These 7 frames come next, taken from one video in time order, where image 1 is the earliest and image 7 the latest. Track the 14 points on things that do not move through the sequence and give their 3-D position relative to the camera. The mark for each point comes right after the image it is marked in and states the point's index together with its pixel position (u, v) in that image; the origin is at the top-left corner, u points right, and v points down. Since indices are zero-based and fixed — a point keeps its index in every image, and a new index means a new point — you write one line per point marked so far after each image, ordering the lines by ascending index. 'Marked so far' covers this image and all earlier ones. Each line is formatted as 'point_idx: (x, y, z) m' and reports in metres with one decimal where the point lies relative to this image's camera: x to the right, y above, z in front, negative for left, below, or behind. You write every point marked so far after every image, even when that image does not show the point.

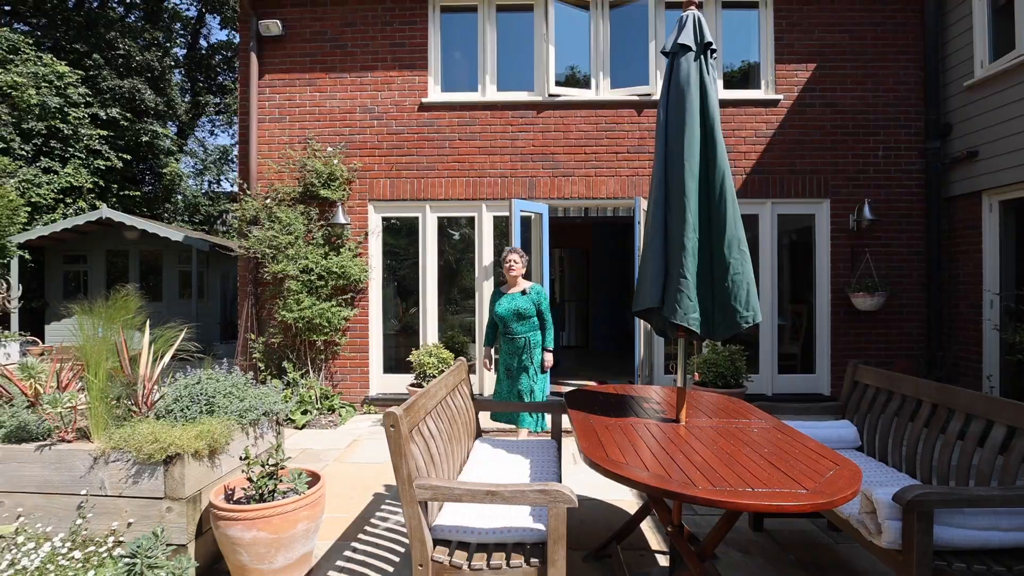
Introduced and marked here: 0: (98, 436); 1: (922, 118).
0: (-2.0, -0.7, +2.6) m
1: (+4.3, +1.8, +5.6) m
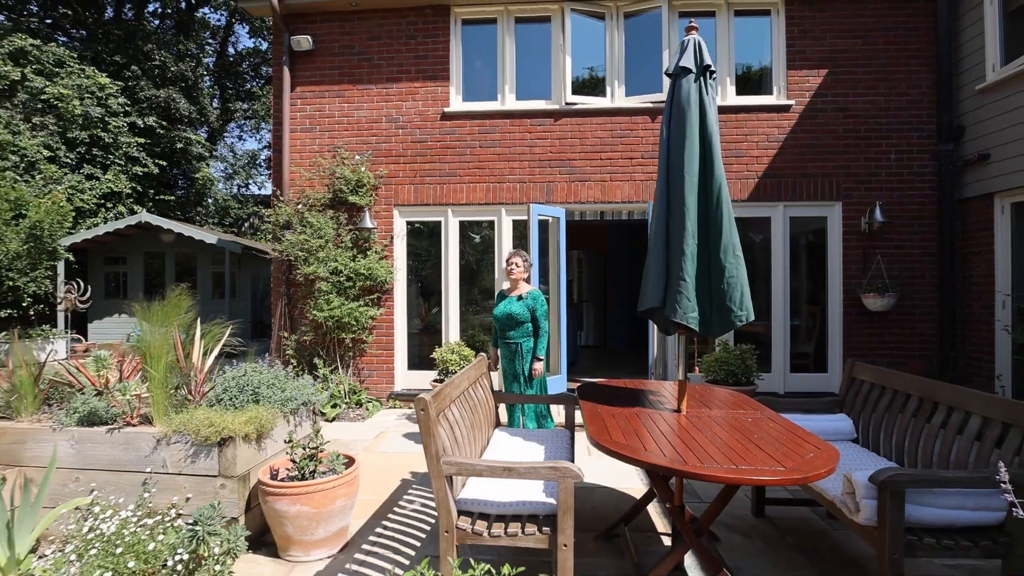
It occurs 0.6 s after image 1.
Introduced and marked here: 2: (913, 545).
0: (-1.9, -0.7, +2.9) m
1: (+4.5, +1.8, +5.7) m
2: (+1.4, -0.9, +1.9) m
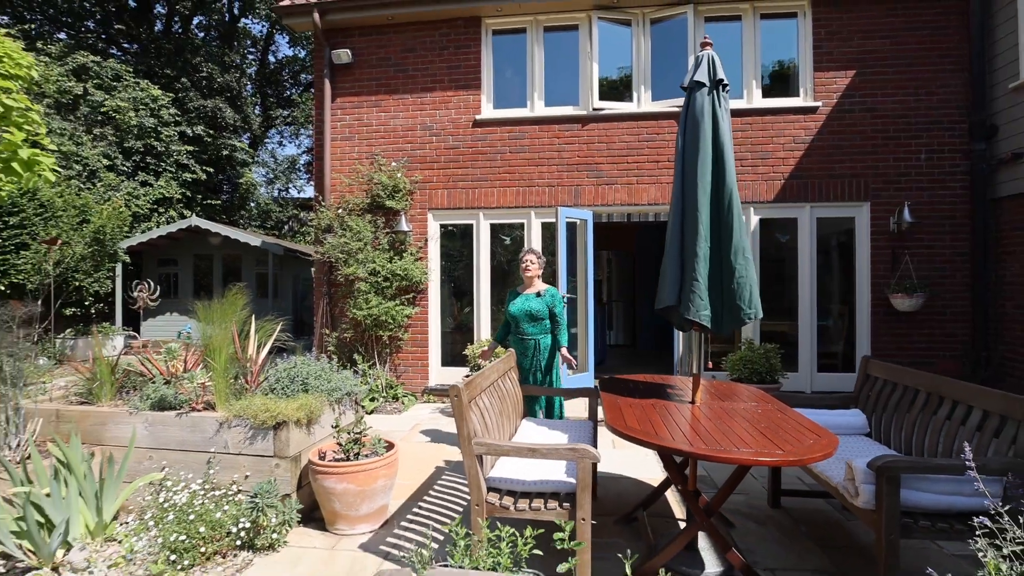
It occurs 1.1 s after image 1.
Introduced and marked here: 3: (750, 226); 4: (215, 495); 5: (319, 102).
0: (-1.8, -0.7, +3.2) m
1: (+4.8, +1.8, +5.7) m
2: (+1.5, -0.9, +2.1) m
3: (+2.6, +0.7, +6.0) m
4: (-1.6, -1.1, +2.9) m
5: (-2.4, +2.3, +6.7) m
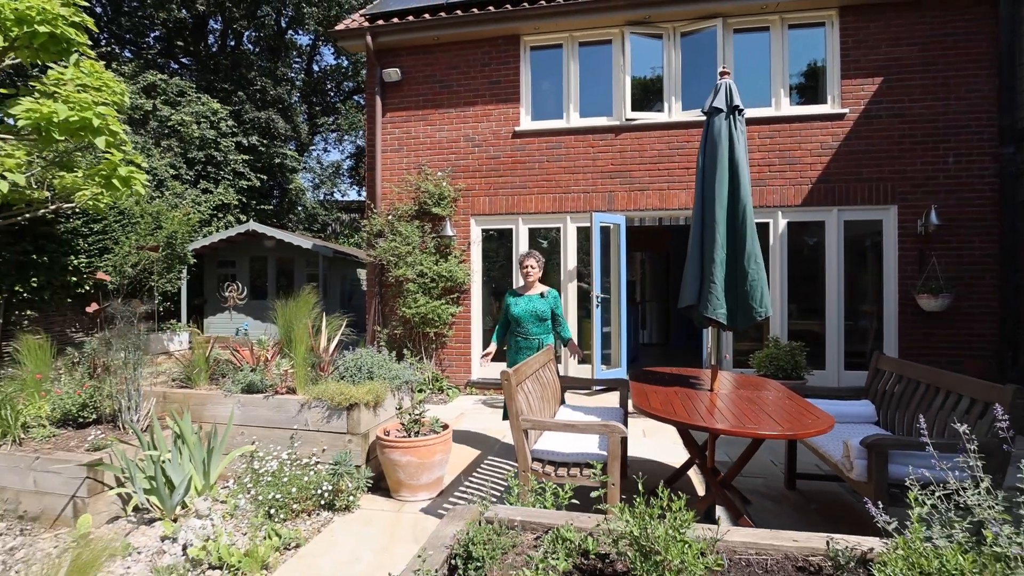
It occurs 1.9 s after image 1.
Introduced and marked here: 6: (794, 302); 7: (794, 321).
0: (-1.5, -0.7, +3.8) m
1: (+5.2, +1.8, +5.8) m
2: (+1.7, -0.9, +2.4) m
3: (+3.1, +0.7, +6.2) m
4: (-1.3, -1.1, +3.4) m
5: (-1.9, +2.3, +7.3) m
6: (+3.3, -0.2, +6.2) m
7: (+3.3, -0.4, +6.3) m
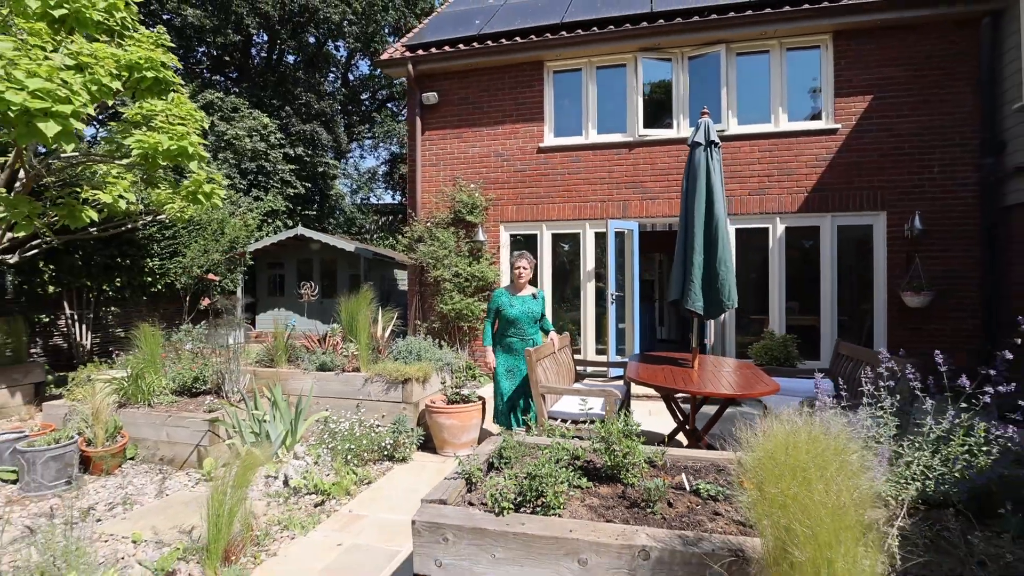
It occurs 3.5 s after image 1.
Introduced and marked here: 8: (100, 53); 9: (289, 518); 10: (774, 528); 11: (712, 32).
0: (-1.3, -0.7, +4.7) m
1: (+5.5, +1.8, +6.3) m
2: (+1.8, -0.9, +3.1) m
3: (+3.4, +0.7, +6.9) m
4: (-1.2, -1.1, +4.3) m
5: (-1.5, +2.3, +8.2) m
6: (+3.6, -0.1, +6.9) m
7: (+3.6, -0.4, +6.9) m
8: (-4.2, +2.4, +5.5) m
9: (-1.3, -1.3, +3.2) m
10: (+0.6, -0.6, +1.3) m
11: (+2.5, +3.2, +6.8) m
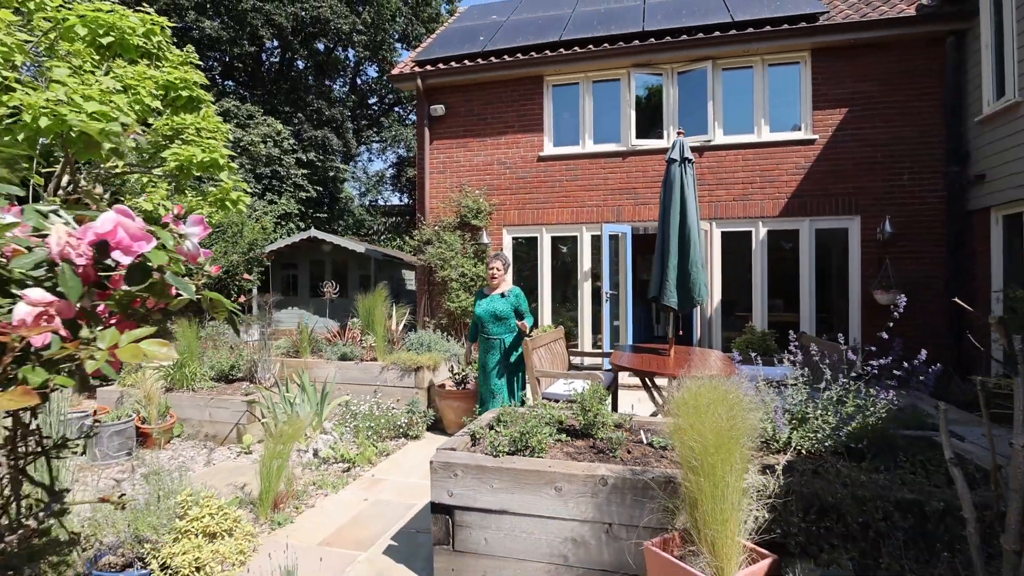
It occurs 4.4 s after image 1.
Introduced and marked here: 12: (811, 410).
0: (-1.3, -0.7, +5.3) m
1: (+5.5, +1.8, +6.9) m
2: (+1.8, -0.9, +3.7) m
3: (+3.4, +0.7, +7.4) m
4: (-1.2, -1.1, +4.9) m
5: (-1.5, +2.3, +8.8) m
6: (+3.6, -0.1, +7.4) m
7: (+3.6, -0.3, +7.4) m
8: (-4.2, +2.4, +6.2) m
9: (-1.3, -1.3, +3.7) m
10: (+0.6, -0.5, +1.8) m
11: (+2.5, +3.3, +7.4) m
12: (+1.3, -0.5, +2.4) m
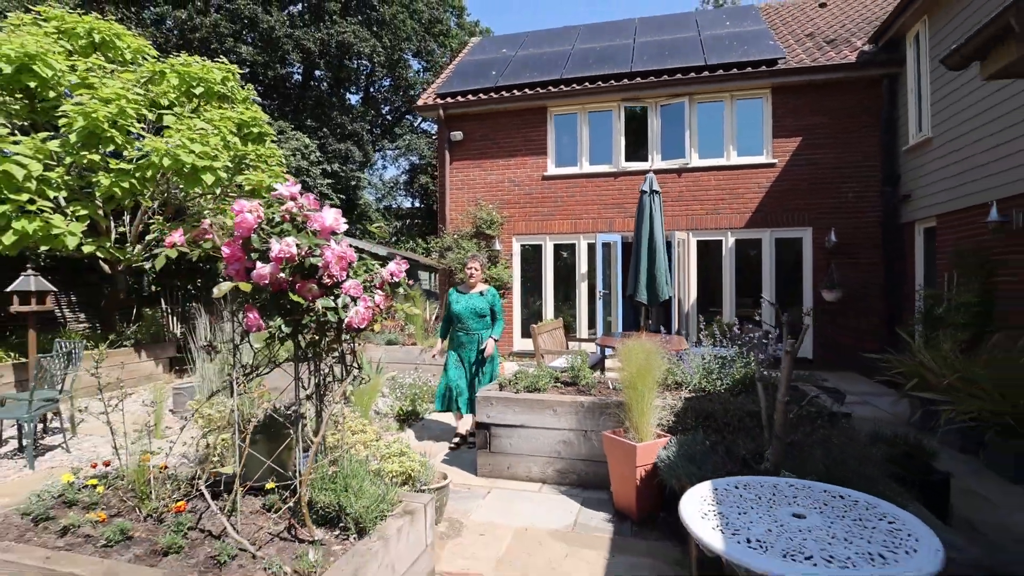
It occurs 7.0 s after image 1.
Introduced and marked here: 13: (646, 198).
0: (-1.2, -0.7, +6.7) m
1: (+5.6, +1.8, +8.2) m
2: (+1.9, -0.9, +5.1) m
3: (+3.5, +0.7, +8.8) m
4: (-1.0, -1.1, +6.3) m
5: (-1.3, +2.3, +10.2) m
6: (+3.7, -0.1, +8.8) m
7: (+3.7, -0.3, +8.8) m
8: (-4.1, +2.4, +7.6) m
9: (-1.2, -1.3, +5.2) m
10: (+0.7, -0.5, +3.3) m
11: (+2.7, +3.3, +8.8) m
12: (+1.4, -0.5, +3.8) m
13: (+1.4, +1.0, +5.8) m
